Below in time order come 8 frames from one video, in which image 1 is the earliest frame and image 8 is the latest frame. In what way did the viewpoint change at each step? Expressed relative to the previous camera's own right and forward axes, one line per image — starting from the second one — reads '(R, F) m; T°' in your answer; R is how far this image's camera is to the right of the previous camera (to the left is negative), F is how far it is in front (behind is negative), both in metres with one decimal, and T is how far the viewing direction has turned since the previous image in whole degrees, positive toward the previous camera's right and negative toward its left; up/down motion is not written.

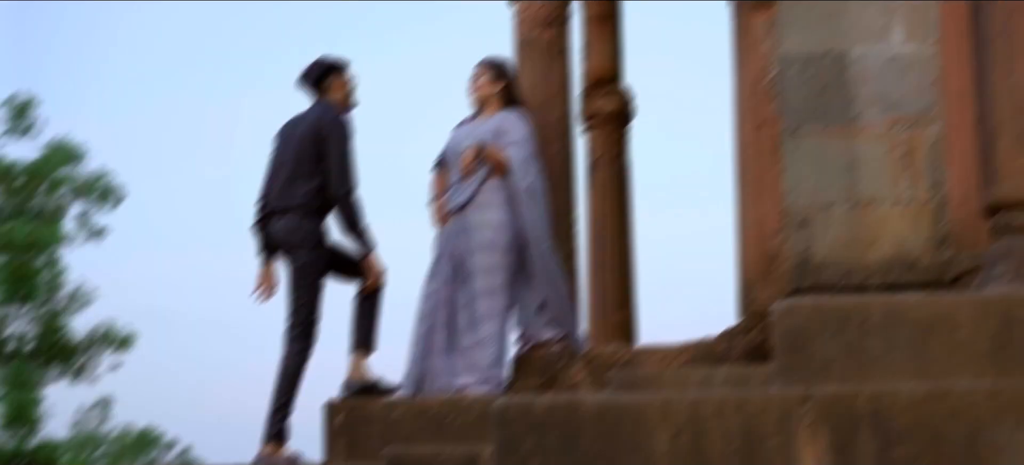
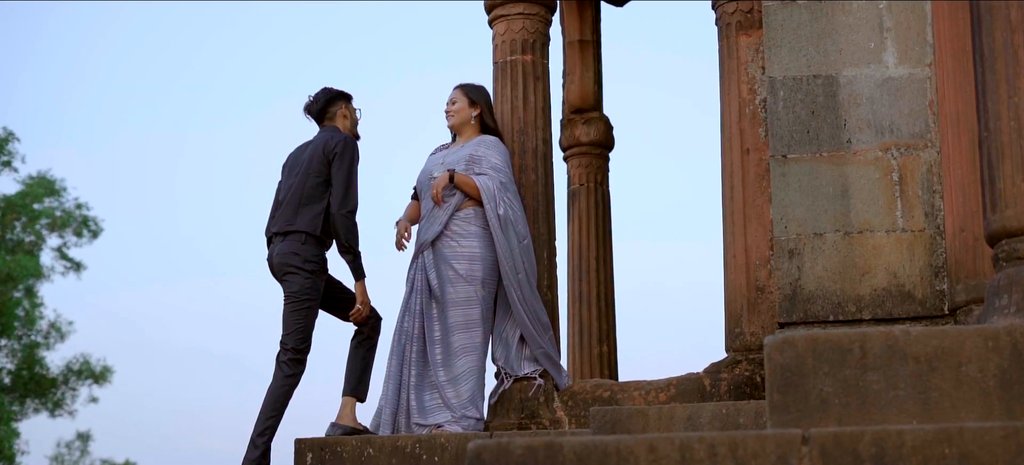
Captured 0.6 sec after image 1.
(0.0, +0.2) m; +1°
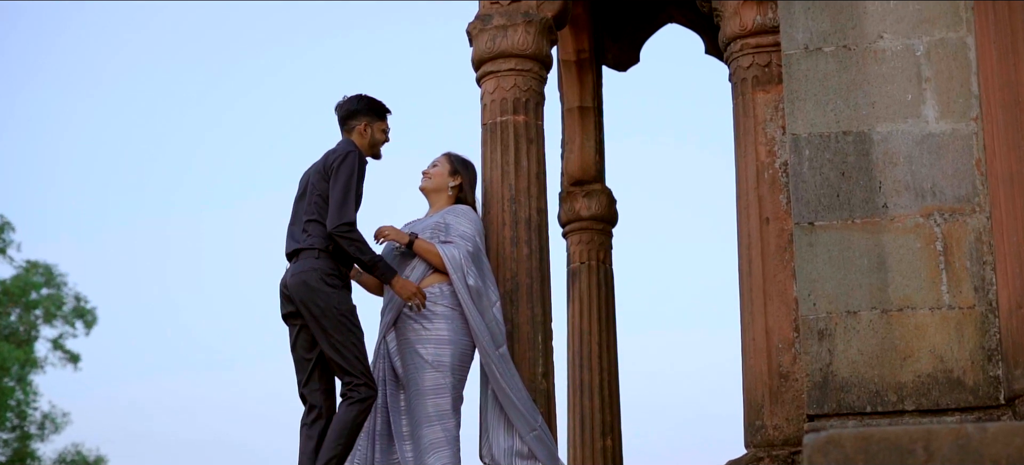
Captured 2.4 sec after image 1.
(0.0, +0.7) m; 0°
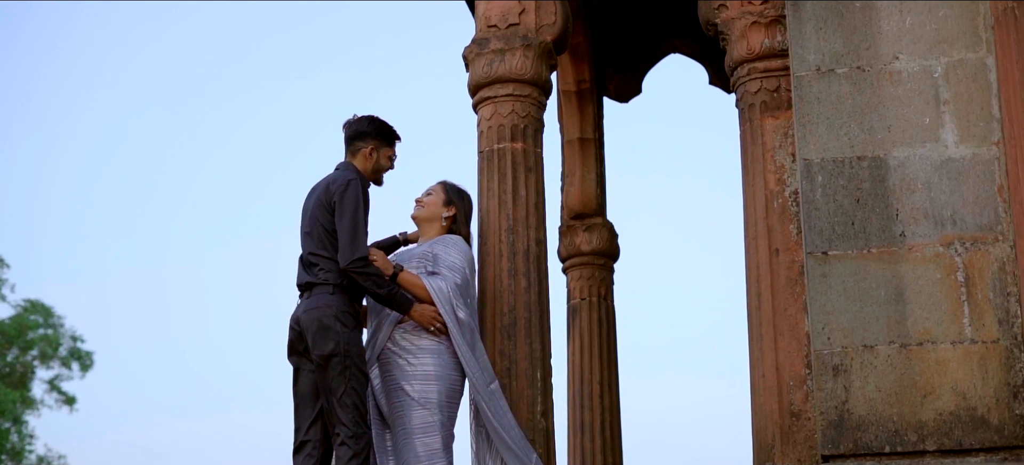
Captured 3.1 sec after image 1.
(0.0, +0.2) m; 0°
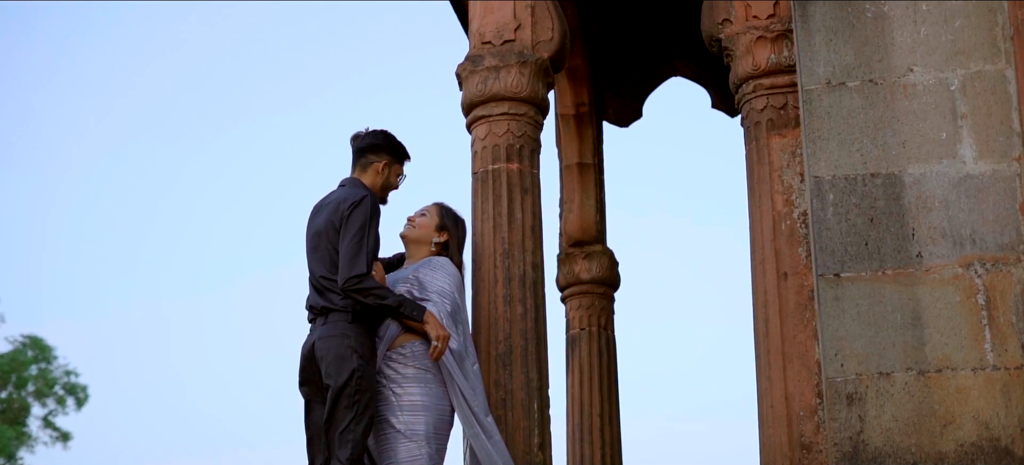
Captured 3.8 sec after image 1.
(0.0, +0.2) m; 0°
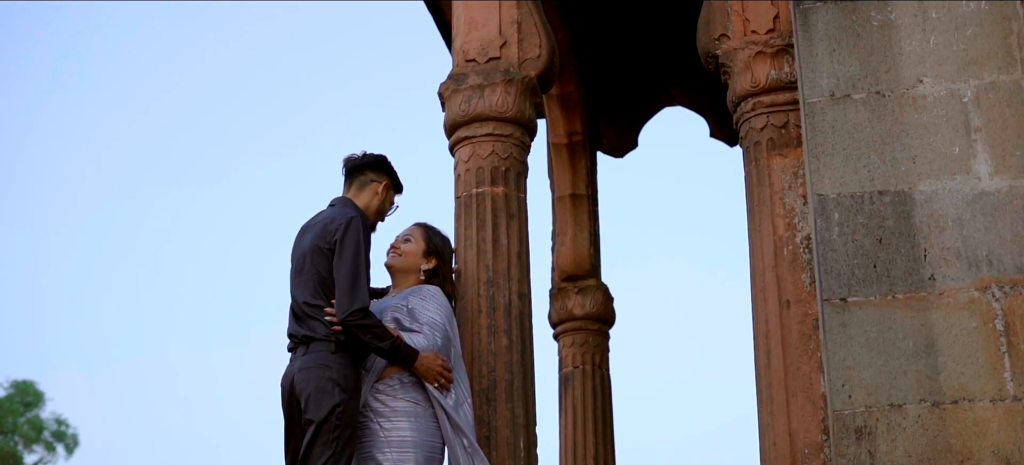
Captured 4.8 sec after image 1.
(+0.1, +0.3) m; 0°
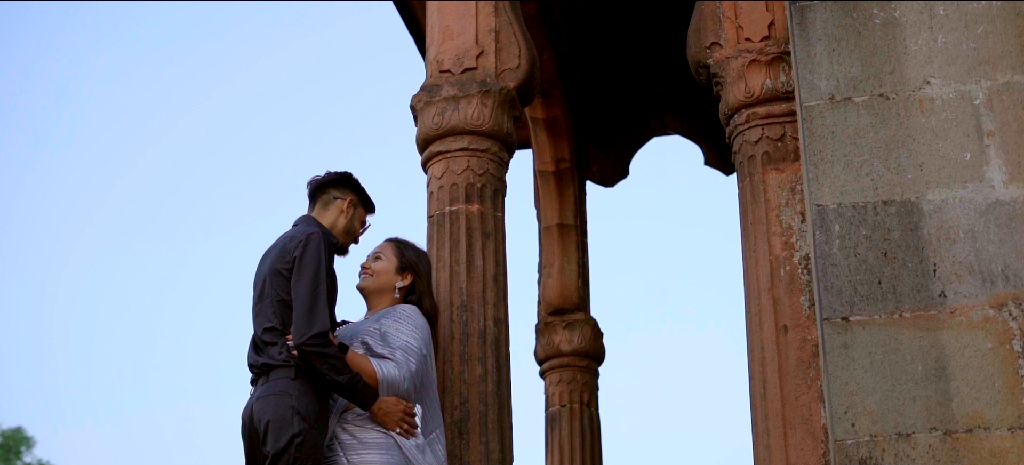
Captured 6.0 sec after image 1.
(+0.1, +0.3) m; 0°
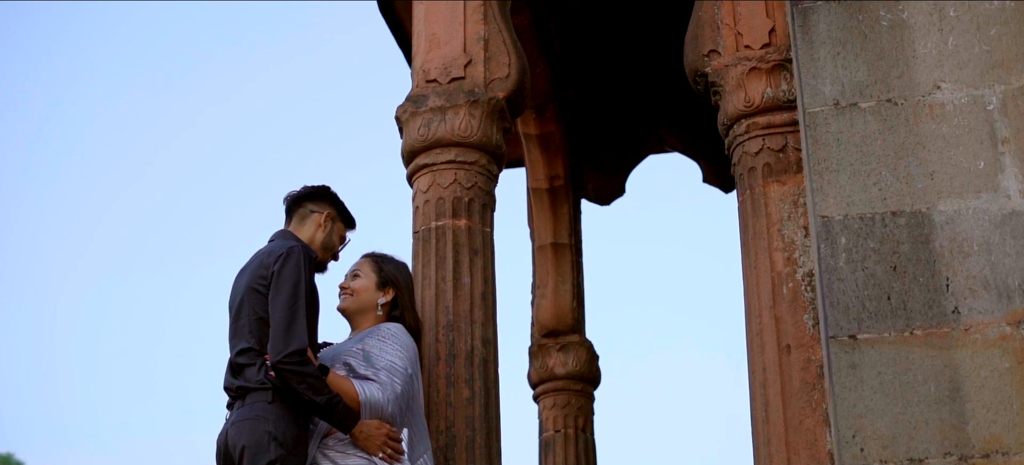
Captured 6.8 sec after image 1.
(0.0, +0.2) m; 0°
